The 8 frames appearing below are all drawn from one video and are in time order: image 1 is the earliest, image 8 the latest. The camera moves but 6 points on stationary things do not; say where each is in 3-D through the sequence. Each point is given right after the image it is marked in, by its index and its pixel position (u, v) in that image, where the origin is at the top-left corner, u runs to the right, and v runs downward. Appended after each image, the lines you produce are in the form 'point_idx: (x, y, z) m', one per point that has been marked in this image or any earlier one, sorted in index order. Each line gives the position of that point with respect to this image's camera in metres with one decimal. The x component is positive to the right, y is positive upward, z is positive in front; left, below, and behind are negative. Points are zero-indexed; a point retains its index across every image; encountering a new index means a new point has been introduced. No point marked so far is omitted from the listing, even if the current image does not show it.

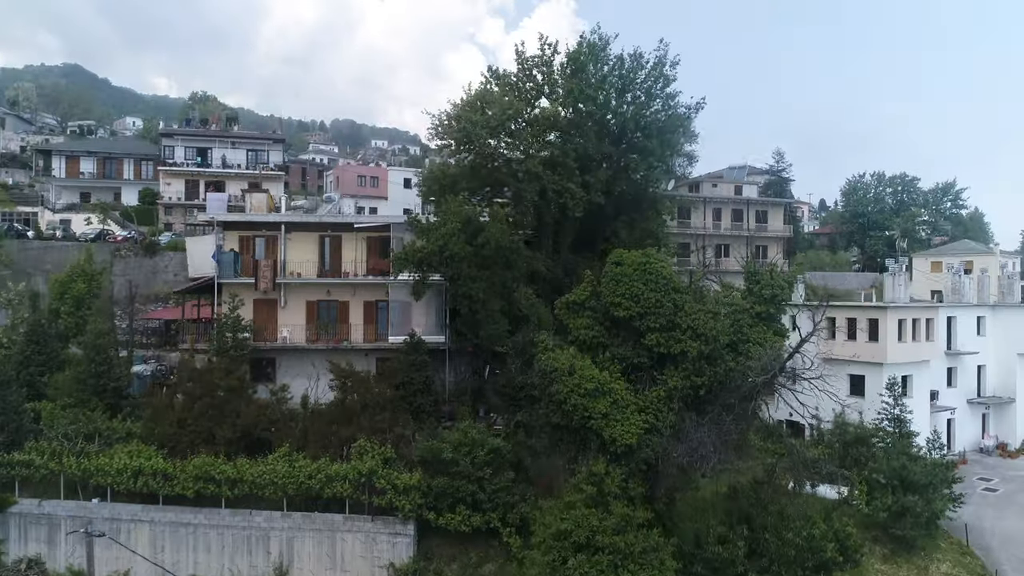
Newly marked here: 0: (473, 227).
0: (-1.0, +1.5, +19.5) m
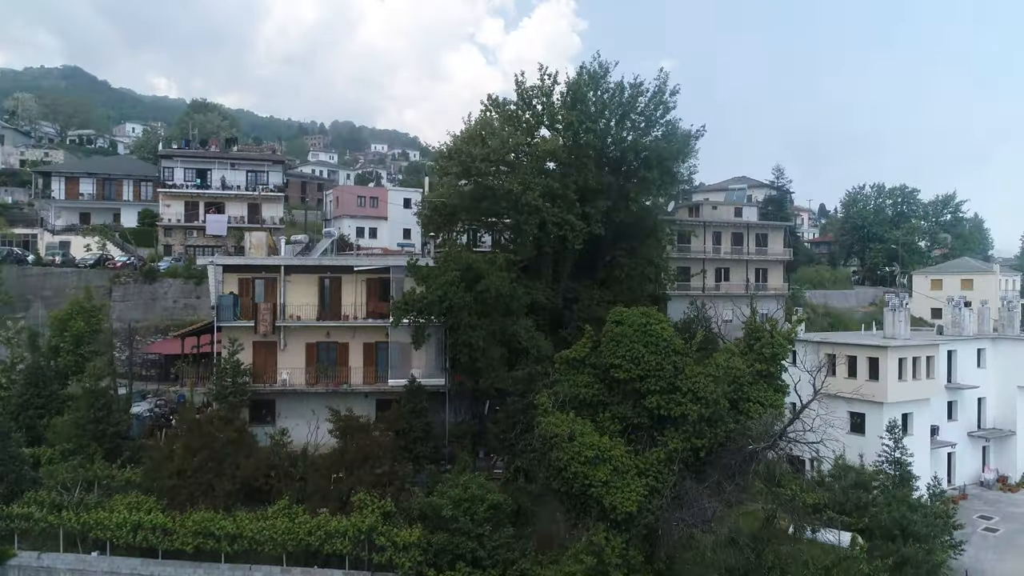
0: (-1.0, +0.3, +19.5) m
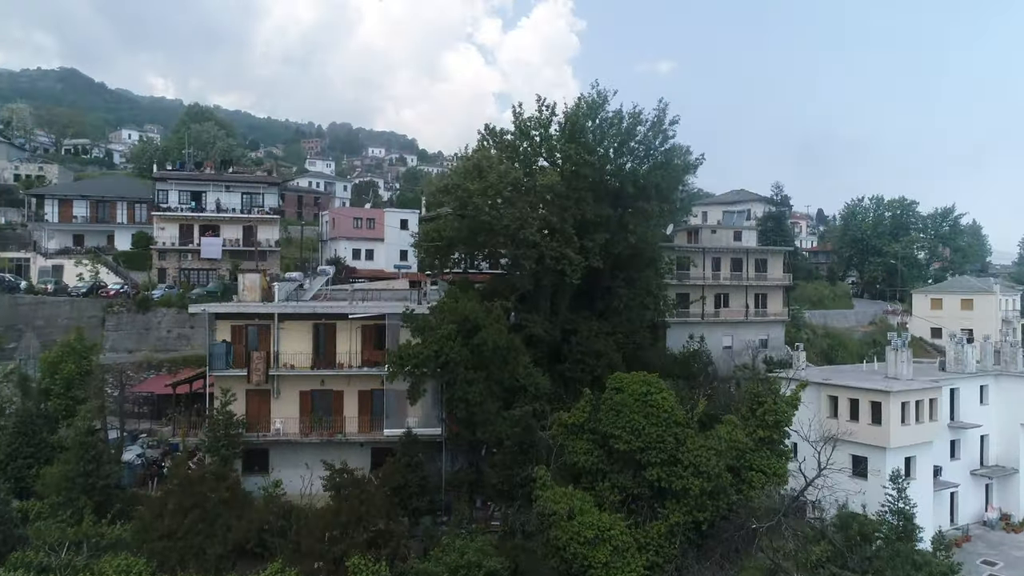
0: (-1.1, -1.0, +19.1) m
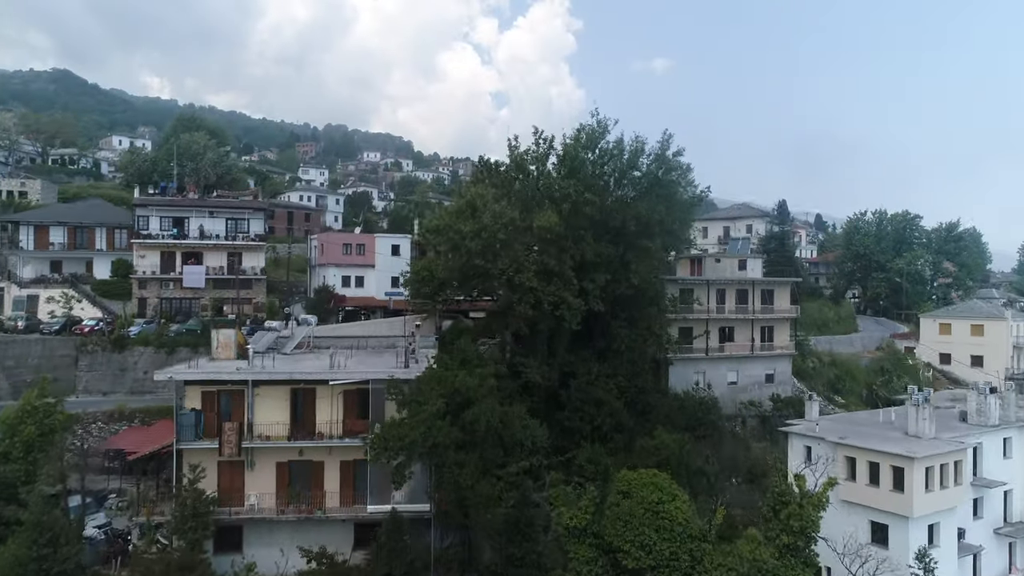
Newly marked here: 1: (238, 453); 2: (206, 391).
0: (-1.2, -2.6, +17.5) m
1: (-7.0, -4.2, +18.9) m
2: (-7.9, -2.7, +19.1) m
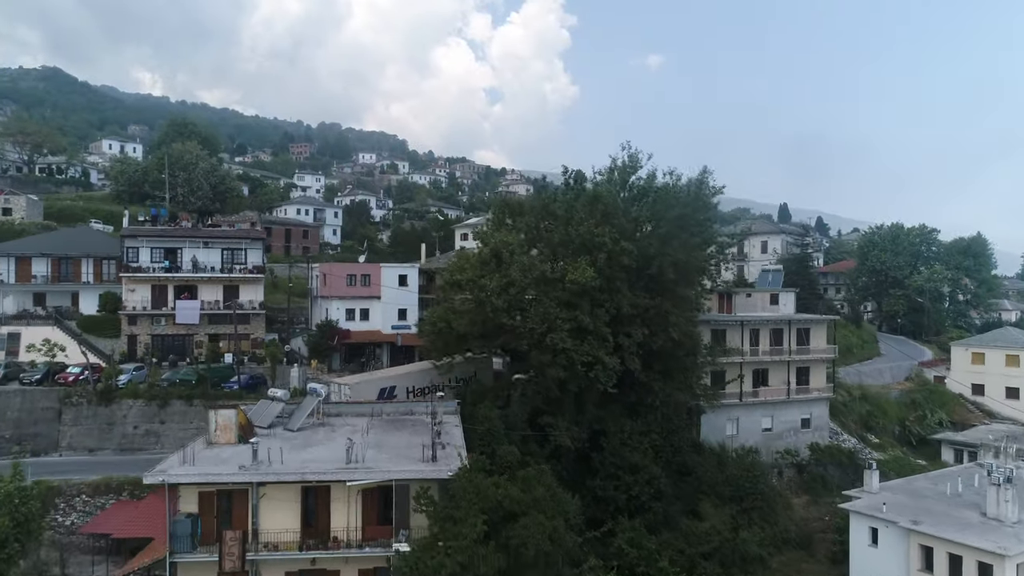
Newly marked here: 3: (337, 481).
0: (-0.2, -4.5, +15.0) m
1: (-6.0, -6.1, +16.4) m
2: (-6.9, -4.6, +16.6) m
3: (-4.0, -4.4, +16.8) m
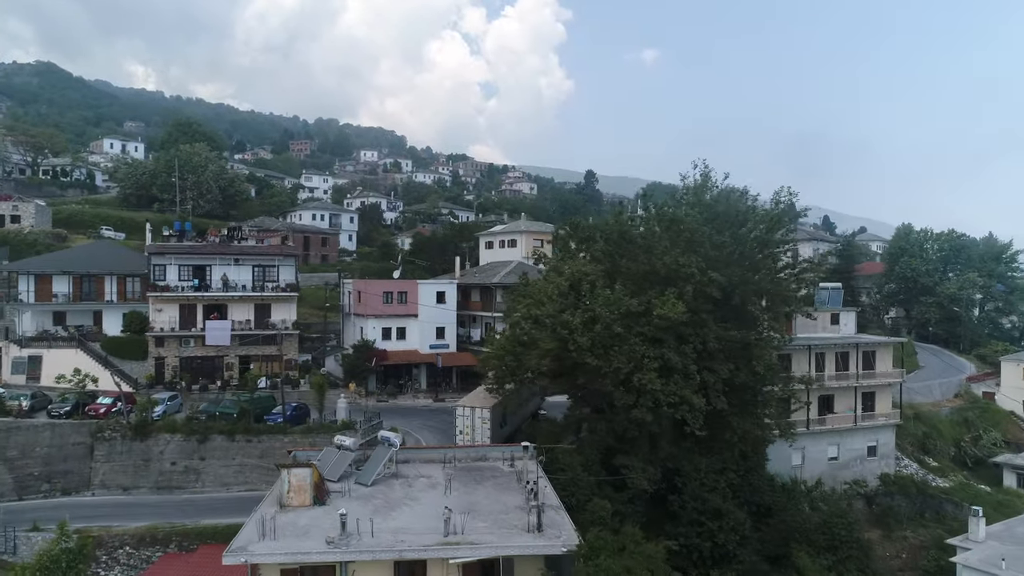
0: (+2.2, -5.6, +13.2) m
1: (-3.6, -7.2, +14.6) m
2: (-4.5, -5.6, +14.8) m
3: (-1.6, -5.4, +15.0) m
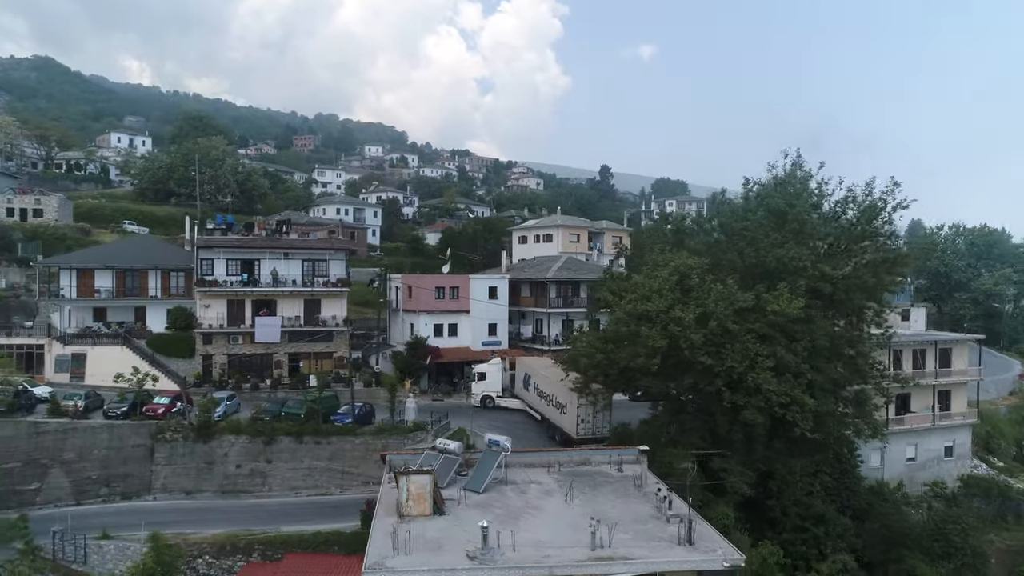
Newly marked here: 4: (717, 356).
0: (+5.1, -5.5, +12.1) m
1: (-0.7, -7.1, +13.5) m
2: (-1.6, -5.5, +13.6) m
3: (+1.3, -5.3, +13.9) m
4: (+5.5, -1.8, +19.8) m
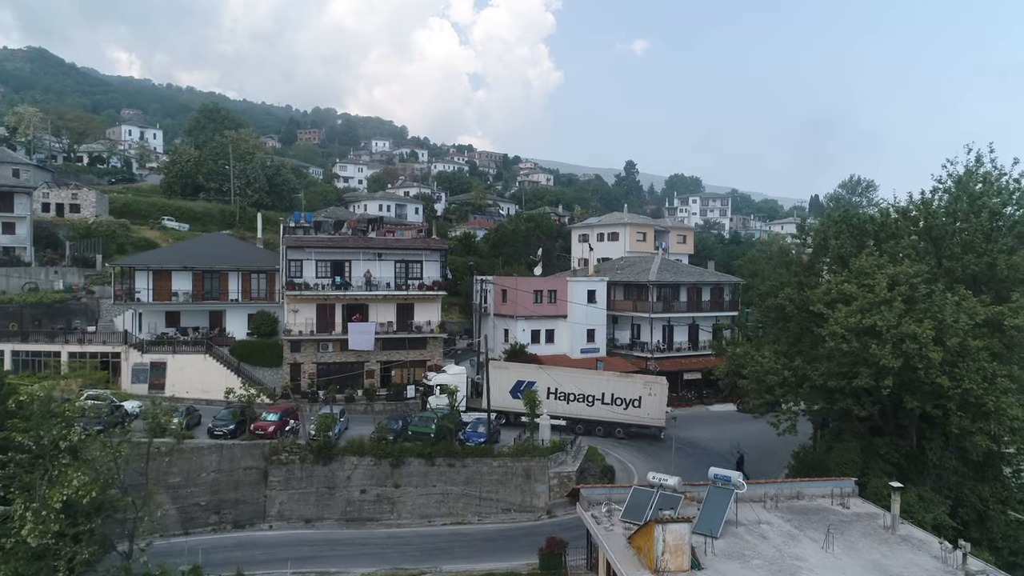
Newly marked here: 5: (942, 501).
0: (+10.2, -5.8, +9.9) m
1: (+4.3, -7.4, +11.1) m
2: (+3.4, -5.8, +11.3) m
3: (+6.3, -5.6, +11.6) m
4: (+10.4, -2.1, +17.5) m
5: (+11.8, -5.7, +19.8) m
